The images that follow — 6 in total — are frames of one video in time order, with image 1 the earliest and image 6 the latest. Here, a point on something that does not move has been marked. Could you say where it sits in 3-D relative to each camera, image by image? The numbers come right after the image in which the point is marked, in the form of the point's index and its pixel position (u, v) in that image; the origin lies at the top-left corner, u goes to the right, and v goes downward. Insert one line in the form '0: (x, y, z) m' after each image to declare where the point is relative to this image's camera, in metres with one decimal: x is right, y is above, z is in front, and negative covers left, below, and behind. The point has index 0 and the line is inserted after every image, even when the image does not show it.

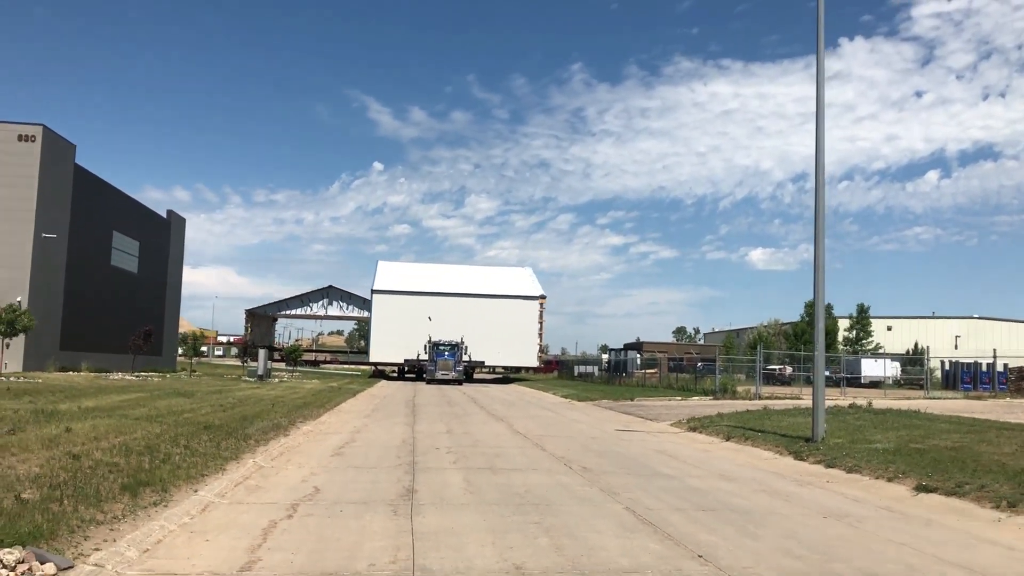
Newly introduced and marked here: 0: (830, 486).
0: (+4.0, -2.5, +11.9) m
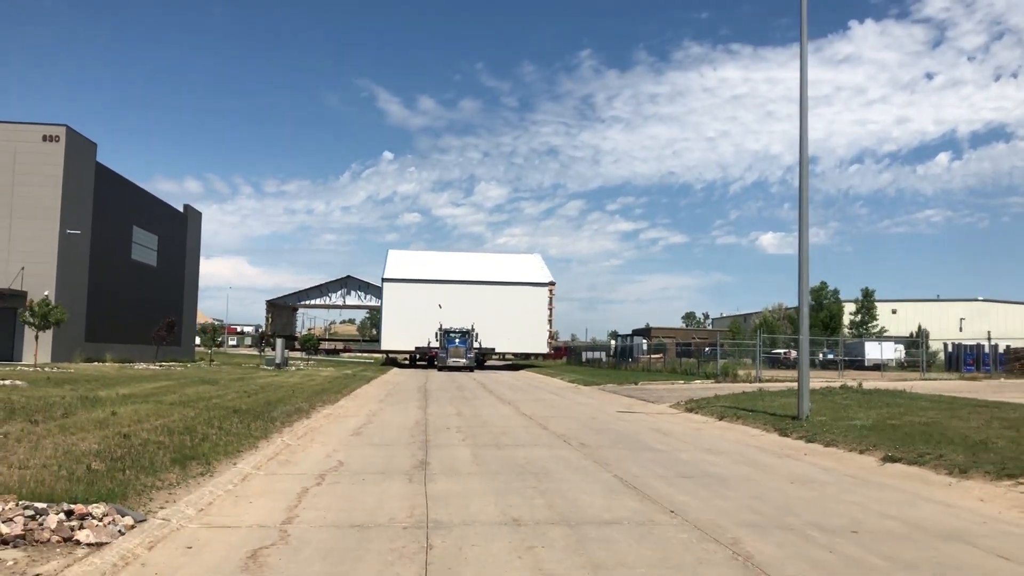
0: (+4.1, -2.3, +13.1) m
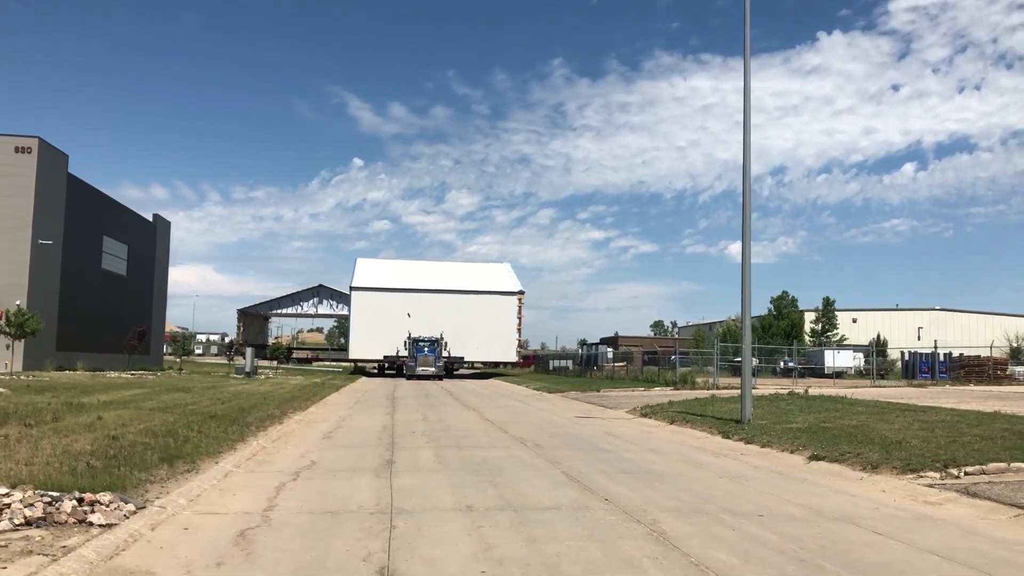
0: (+3.5, -2.6, +14.3) m
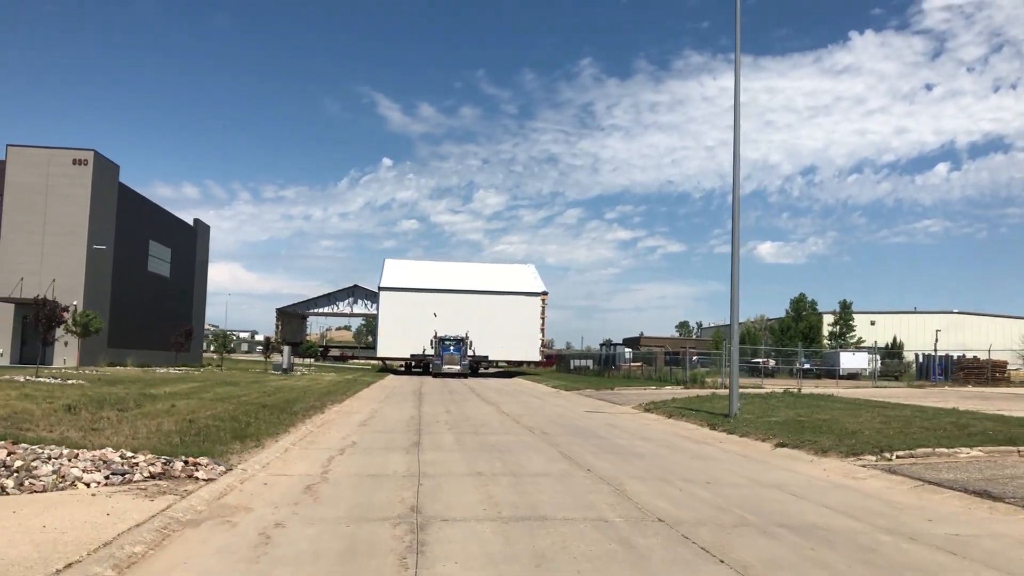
0: (+3.6, -2.7, +16.7) m
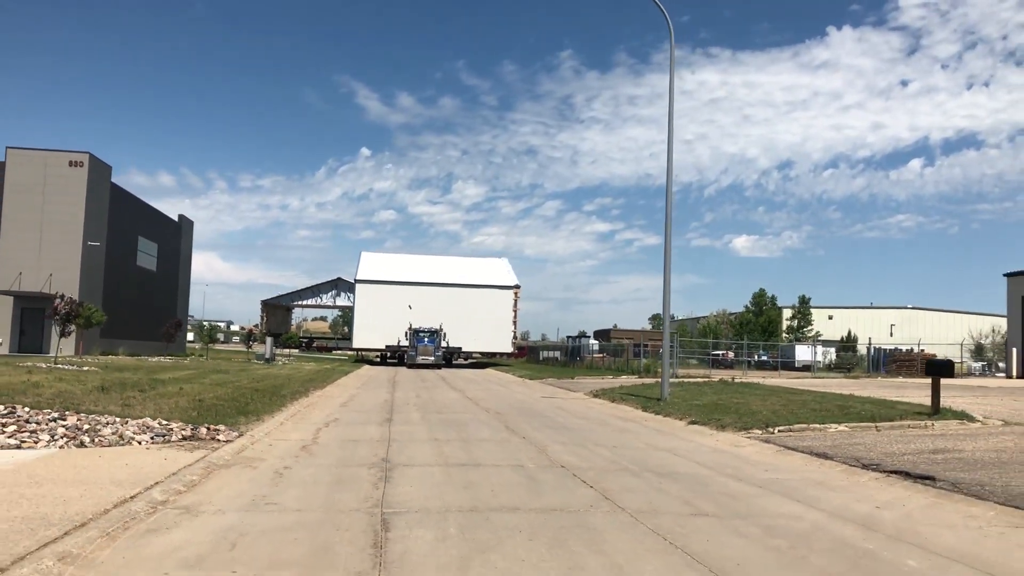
0: (+2.8, -2.8, +19.9) m
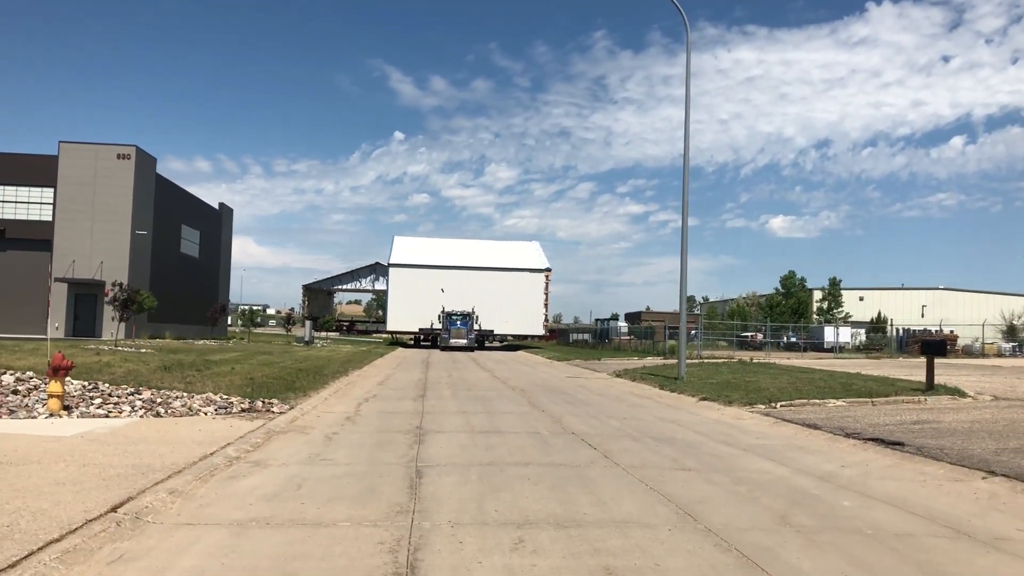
0: (+3.3, -2.5, +21.4) m
